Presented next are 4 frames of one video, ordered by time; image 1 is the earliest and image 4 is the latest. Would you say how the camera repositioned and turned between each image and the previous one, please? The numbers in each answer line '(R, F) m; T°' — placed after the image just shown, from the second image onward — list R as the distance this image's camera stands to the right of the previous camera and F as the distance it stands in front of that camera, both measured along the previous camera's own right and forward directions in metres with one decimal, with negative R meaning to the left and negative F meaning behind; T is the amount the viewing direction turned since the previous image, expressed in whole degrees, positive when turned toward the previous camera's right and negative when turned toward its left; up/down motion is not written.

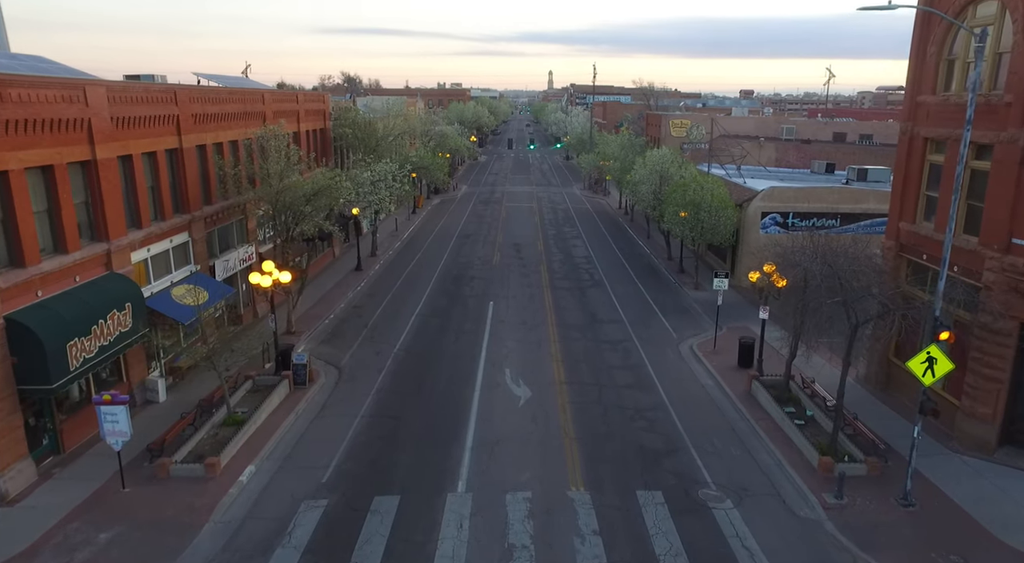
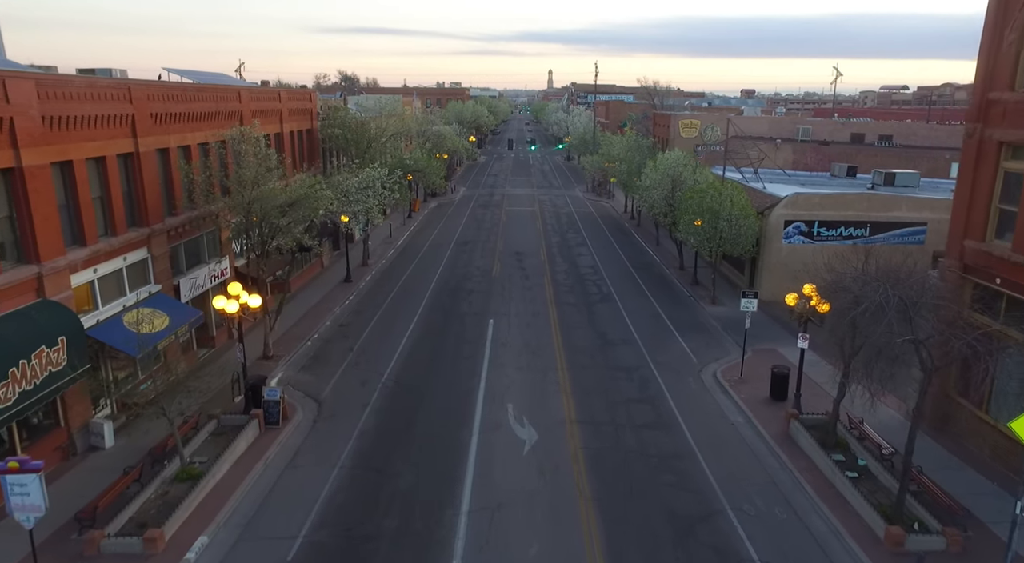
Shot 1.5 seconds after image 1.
(-0.1, +2.9) m; 0°
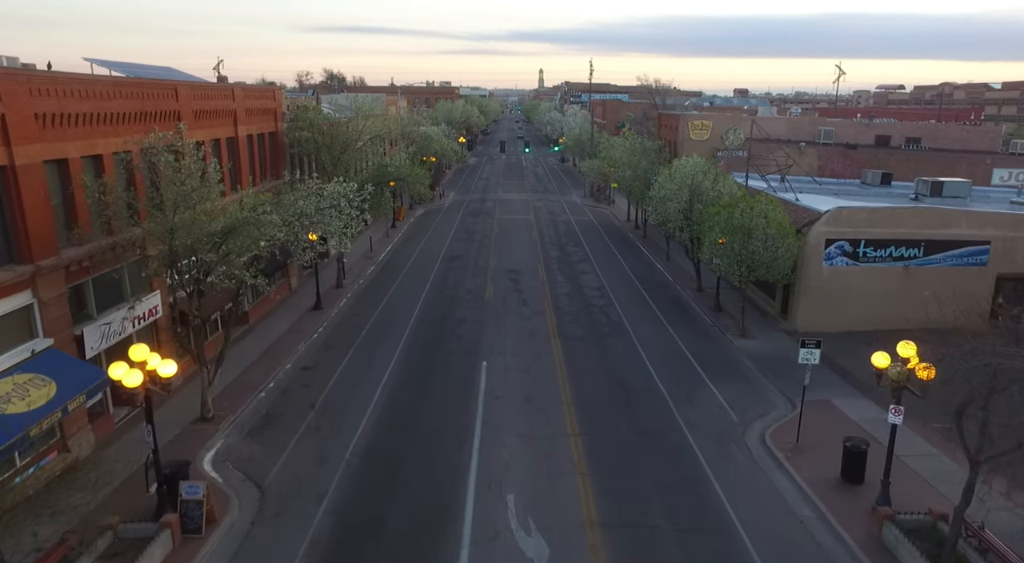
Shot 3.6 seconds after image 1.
(-0.2, +4.9) m; +1°
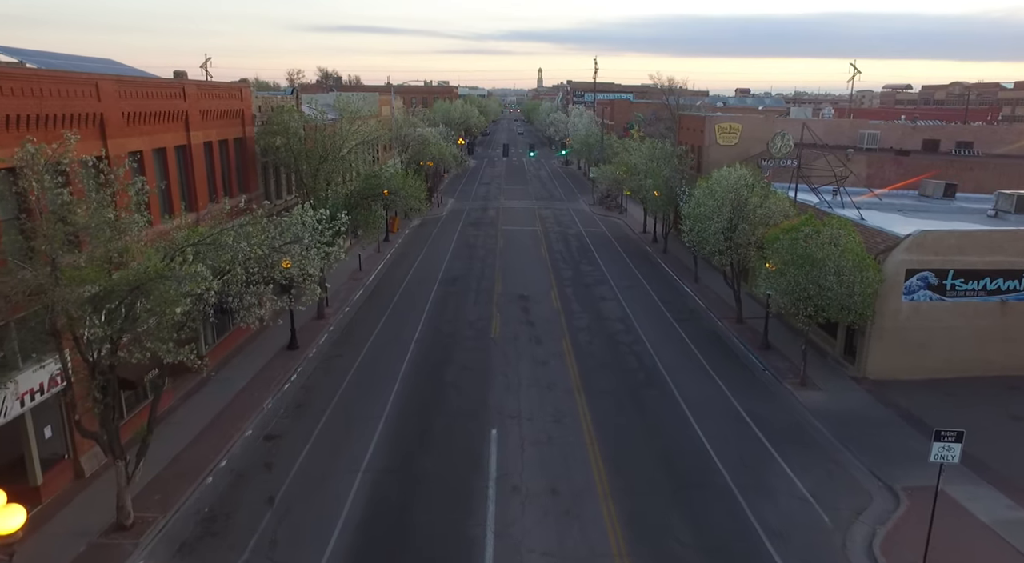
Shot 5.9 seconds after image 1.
(-0.5, +5.2) m; 0°
